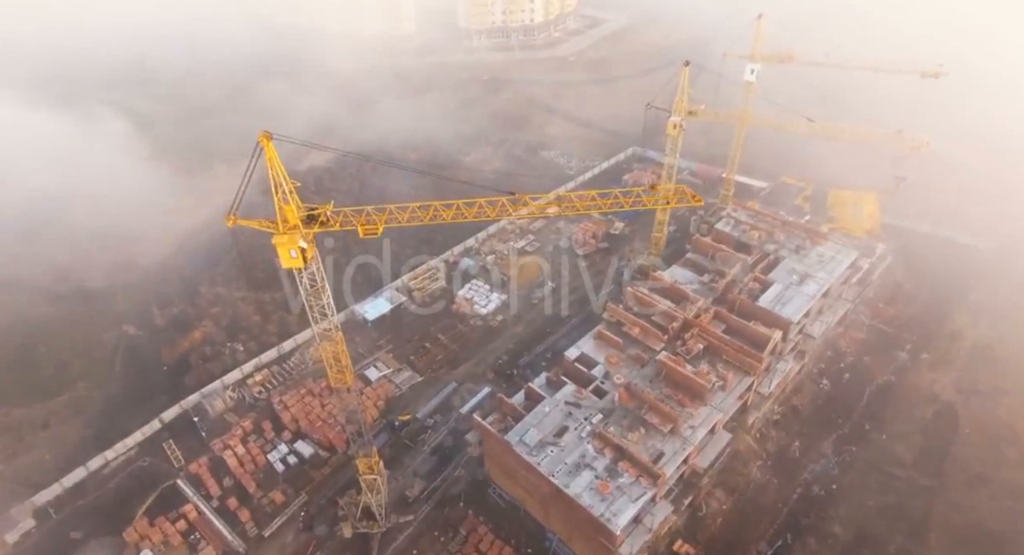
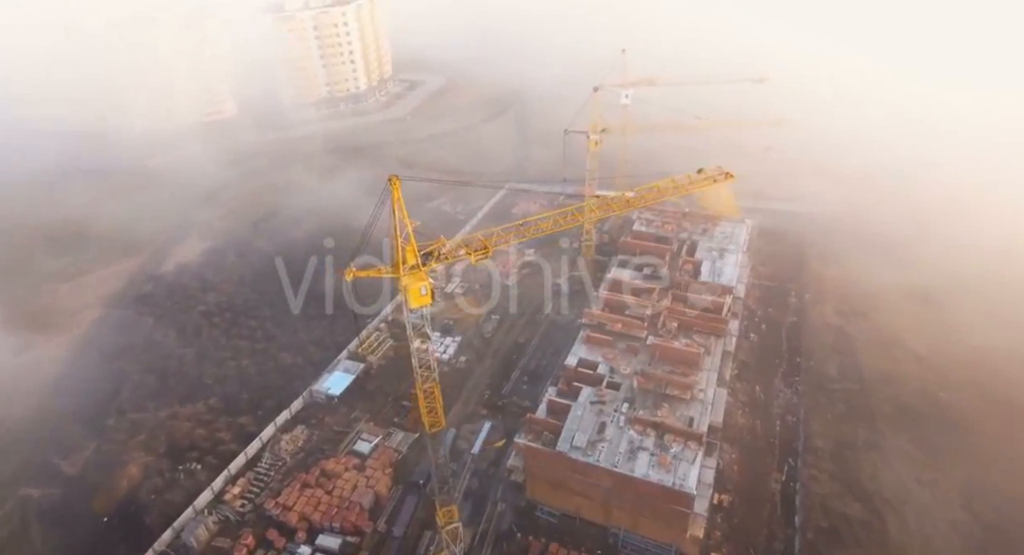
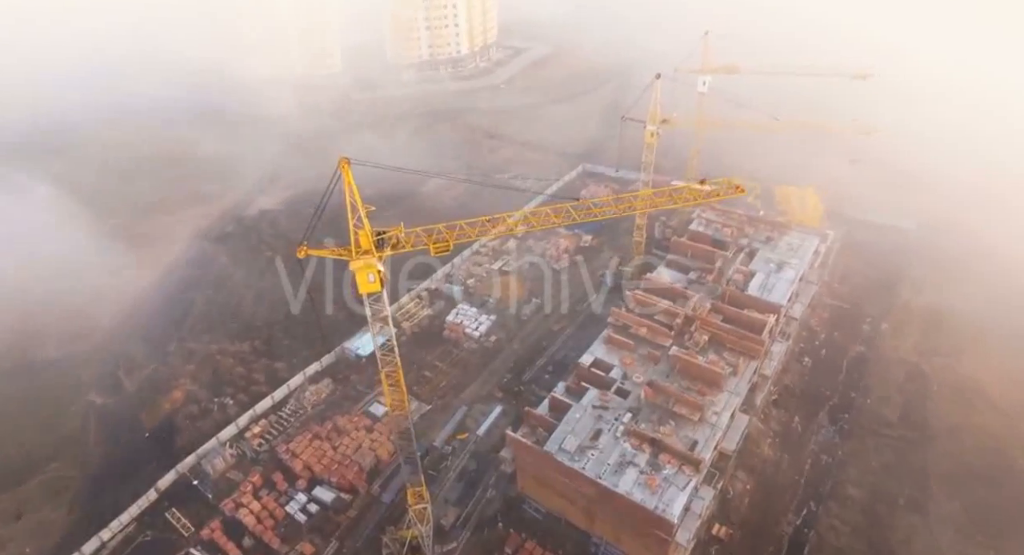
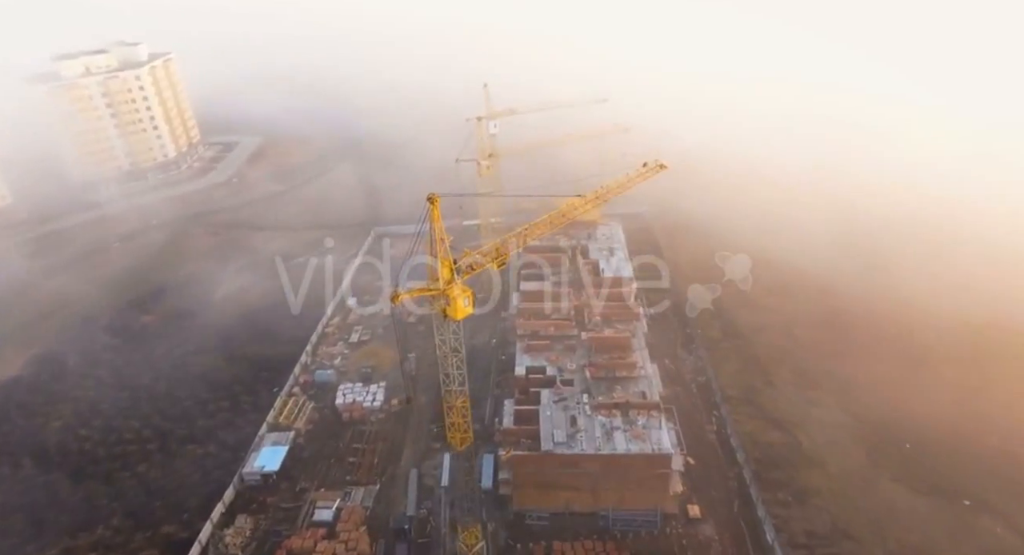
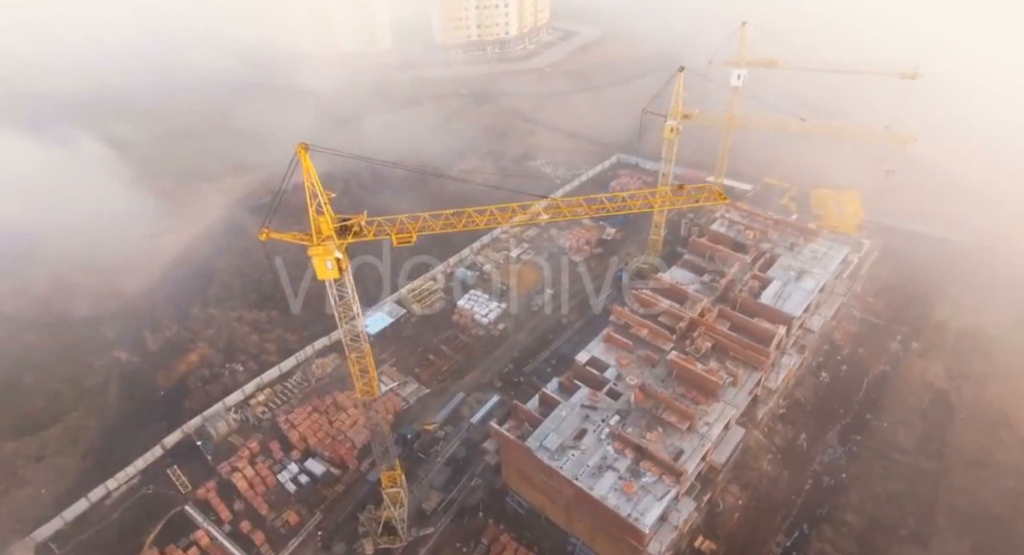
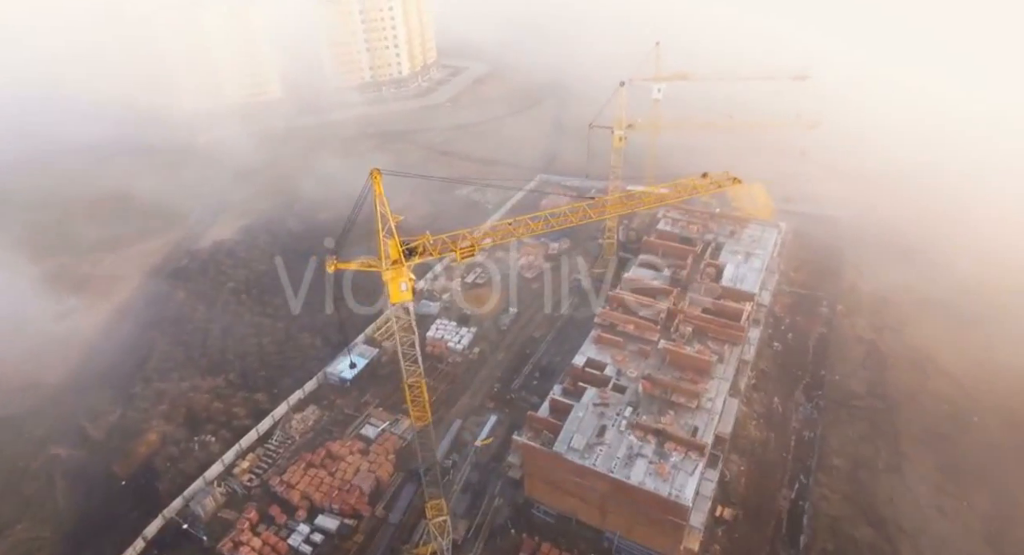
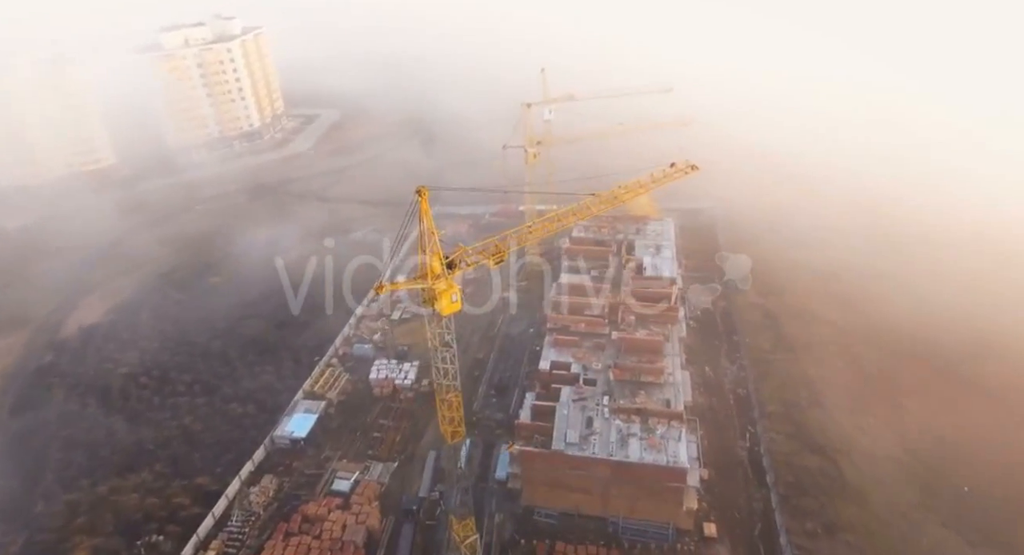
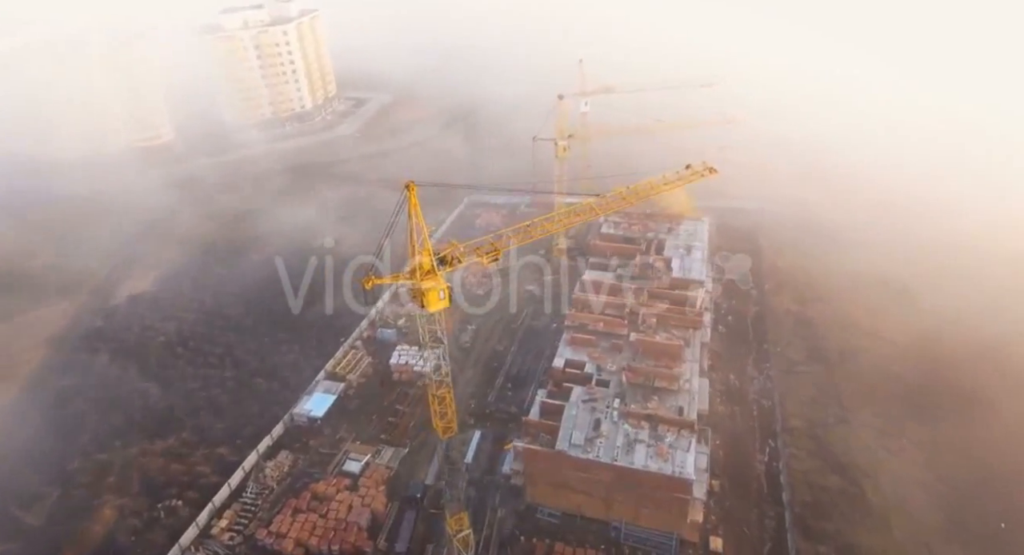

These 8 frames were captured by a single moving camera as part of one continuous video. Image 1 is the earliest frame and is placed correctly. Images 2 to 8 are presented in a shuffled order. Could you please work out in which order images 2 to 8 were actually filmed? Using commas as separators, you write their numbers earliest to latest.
5, 3, 6, 2, 8, 7, 4
